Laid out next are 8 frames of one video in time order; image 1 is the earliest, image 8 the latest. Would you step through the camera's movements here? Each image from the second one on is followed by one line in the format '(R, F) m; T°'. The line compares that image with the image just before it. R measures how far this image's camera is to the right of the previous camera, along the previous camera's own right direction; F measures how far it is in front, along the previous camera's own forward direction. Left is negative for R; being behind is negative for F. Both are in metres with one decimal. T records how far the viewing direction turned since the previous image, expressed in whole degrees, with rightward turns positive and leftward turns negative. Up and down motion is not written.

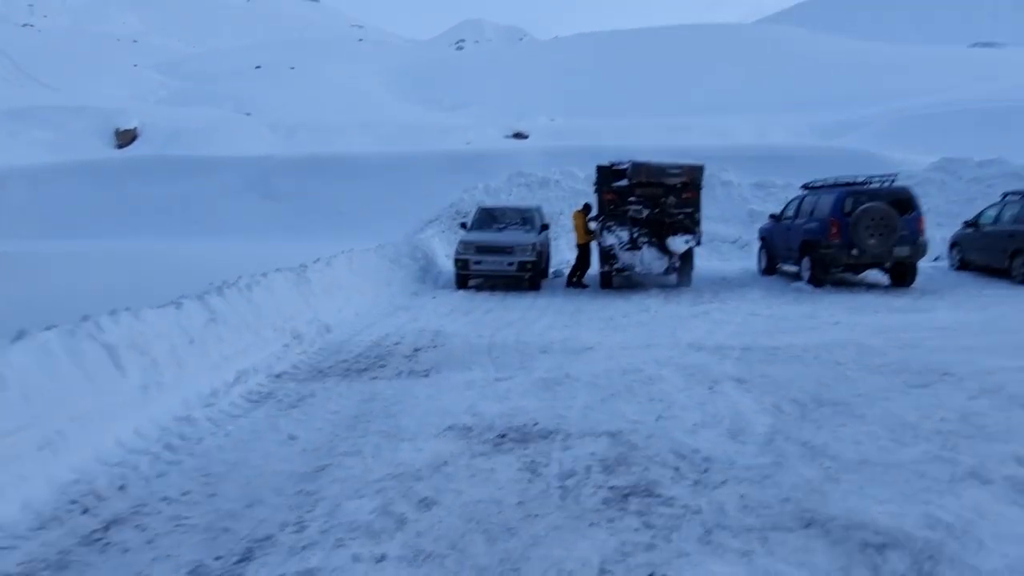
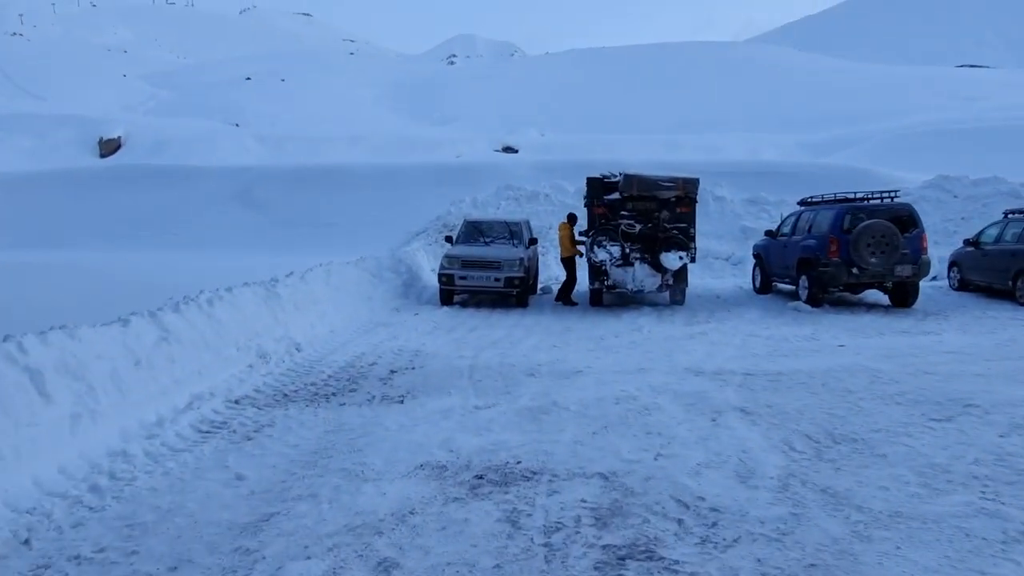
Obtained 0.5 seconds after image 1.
(+0.1, +0.7) m; +1°
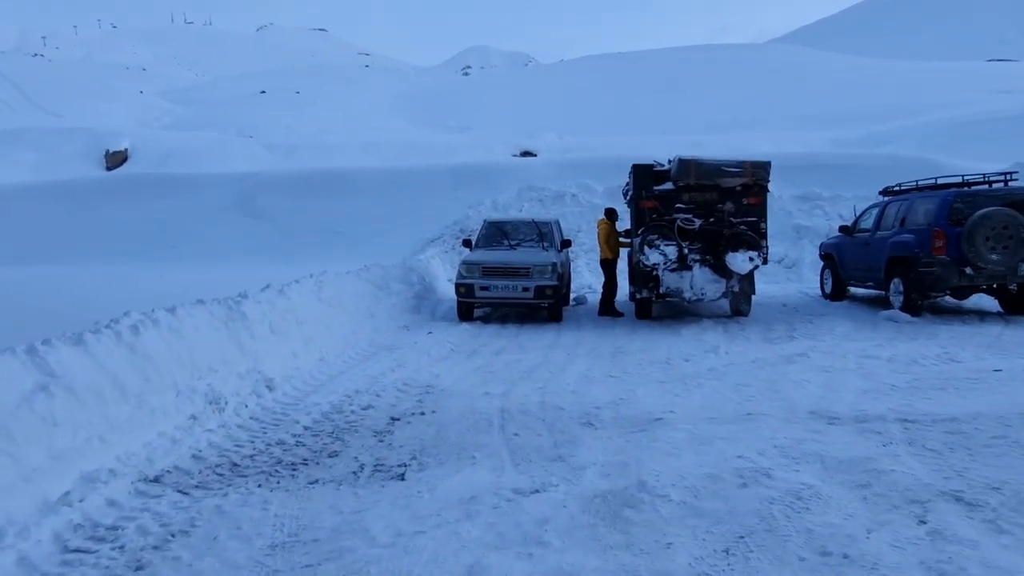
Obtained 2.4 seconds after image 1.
(-0.2, +2.4) m; -1°
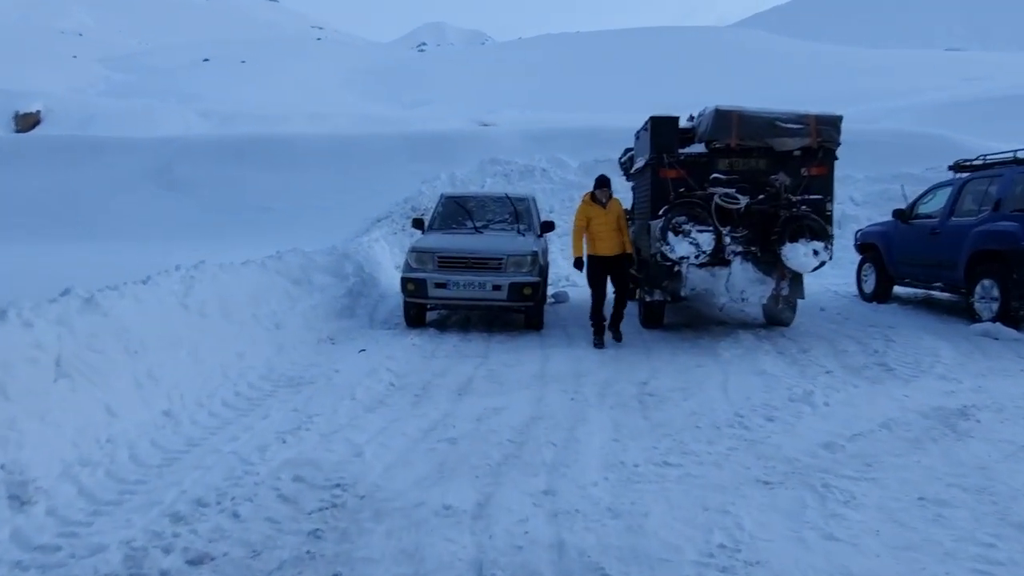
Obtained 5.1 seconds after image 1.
(-0.2, +3.4) m; +4°
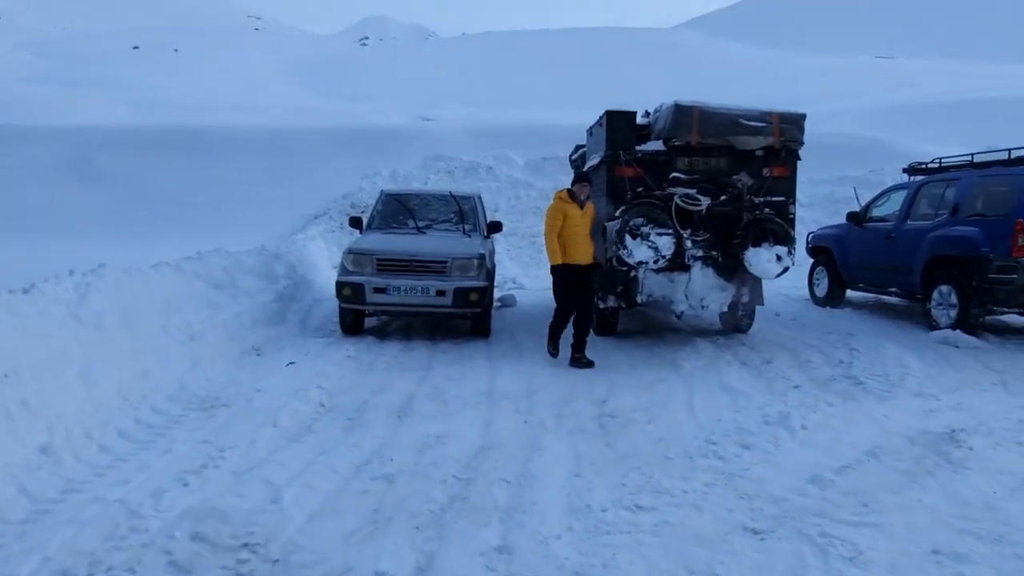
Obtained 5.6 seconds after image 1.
(0.0, +0.7) m; +4°
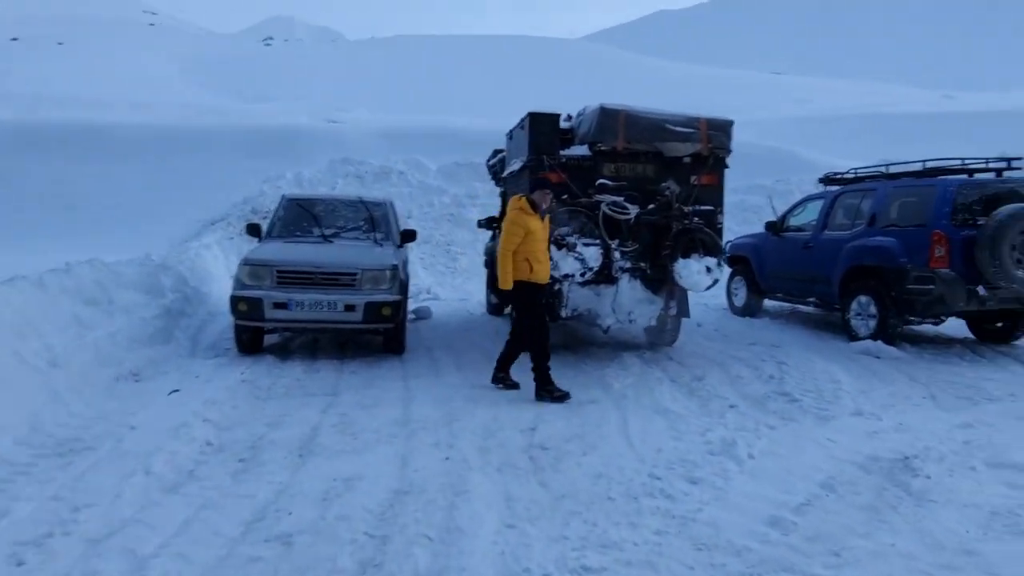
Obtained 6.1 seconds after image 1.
(0.0, +0.6) m; +7°
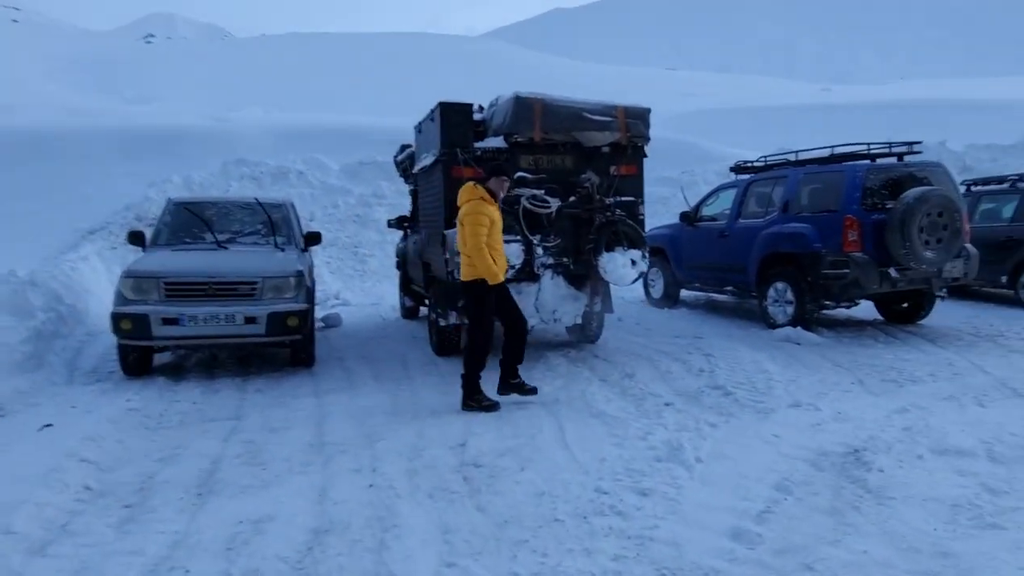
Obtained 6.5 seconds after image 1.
(-0.1, +0.4) m; +7°
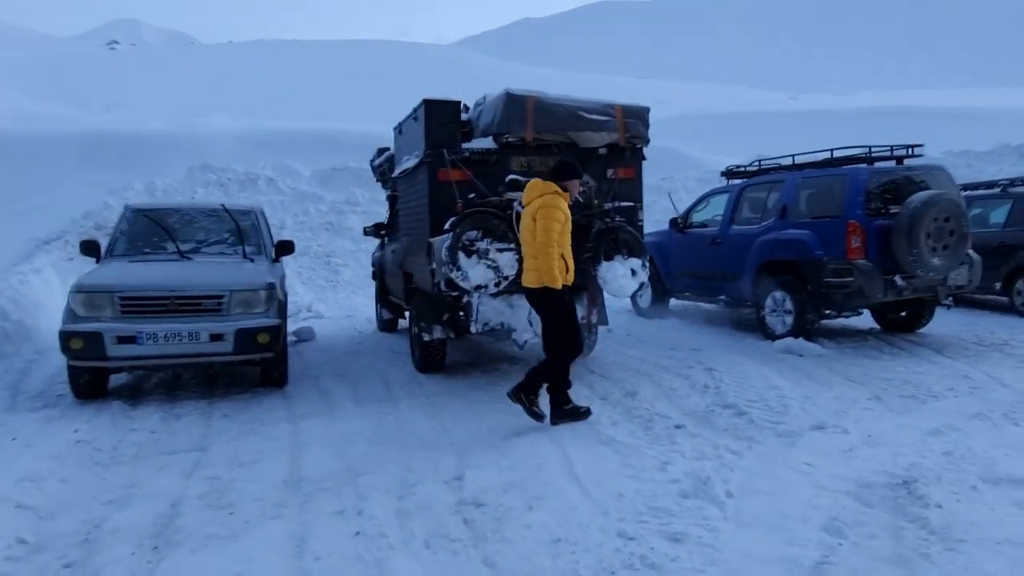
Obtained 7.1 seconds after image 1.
(-0.2, +0.5) m; +2°
